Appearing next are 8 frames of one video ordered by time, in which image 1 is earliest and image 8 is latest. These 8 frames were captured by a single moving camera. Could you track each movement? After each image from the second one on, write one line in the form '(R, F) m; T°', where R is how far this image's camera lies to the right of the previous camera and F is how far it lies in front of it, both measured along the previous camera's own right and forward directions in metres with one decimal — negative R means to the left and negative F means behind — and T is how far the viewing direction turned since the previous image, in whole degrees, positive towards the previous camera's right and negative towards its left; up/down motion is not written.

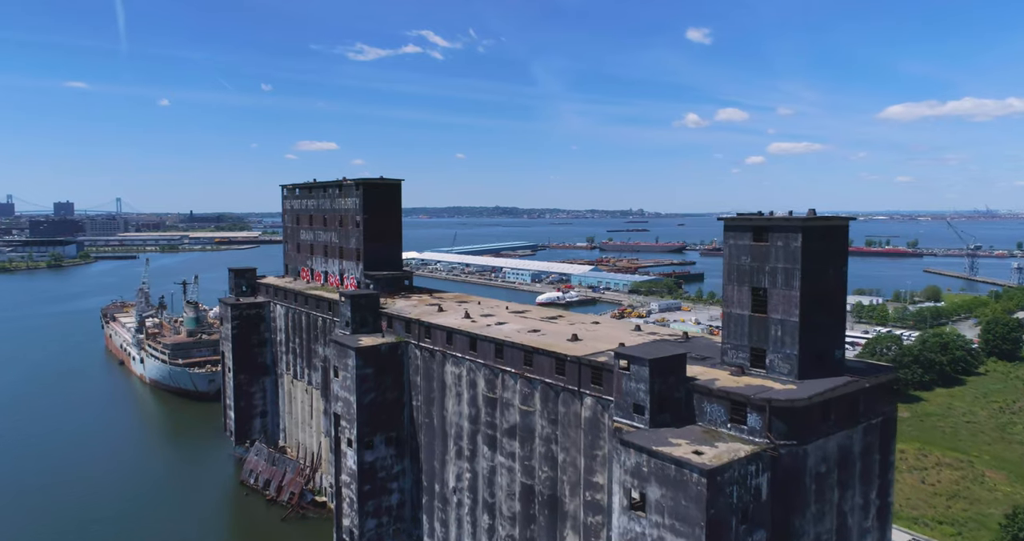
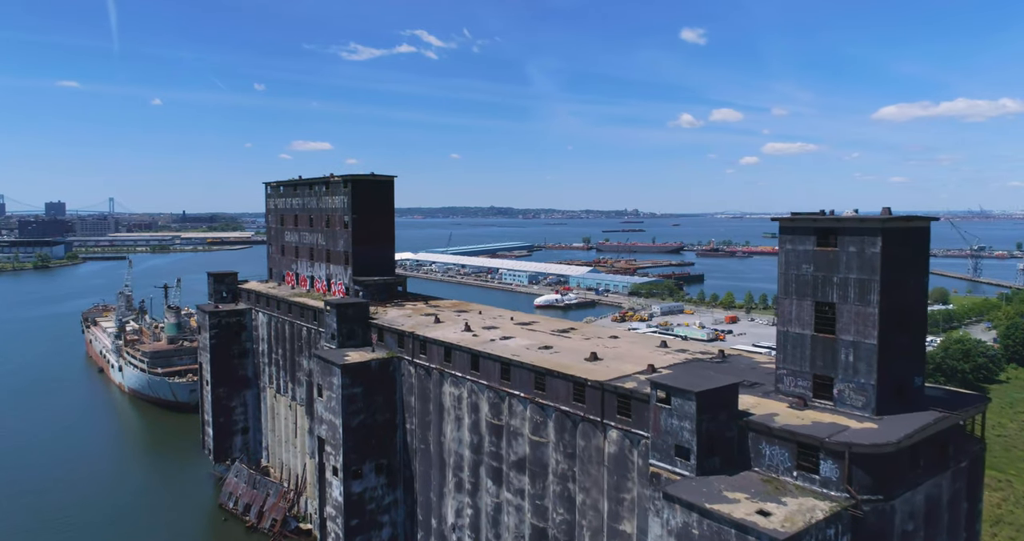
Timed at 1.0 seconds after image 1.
(-0.3, +2.5) m; 0°
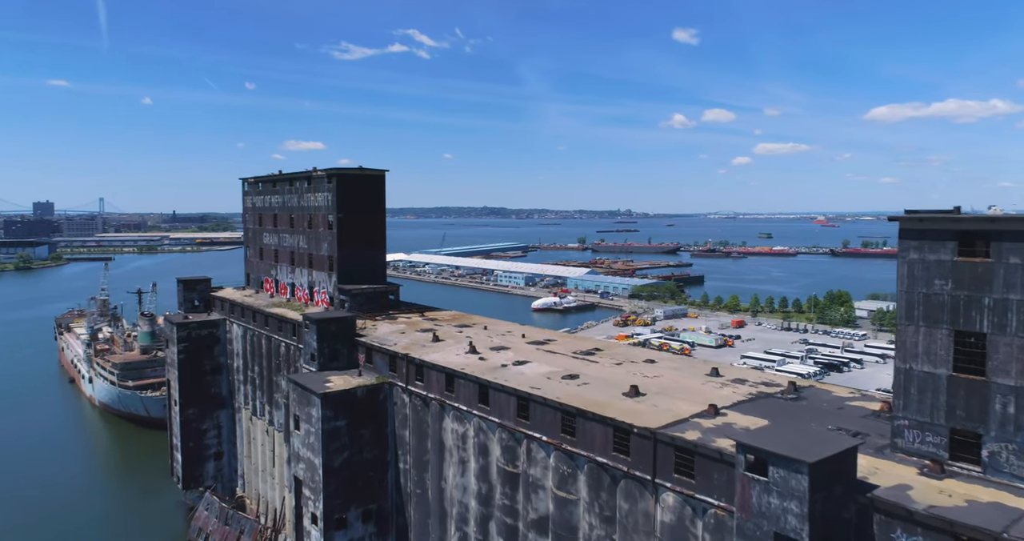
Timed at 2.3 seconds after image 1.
(-0.5, +3.1) m; +1°
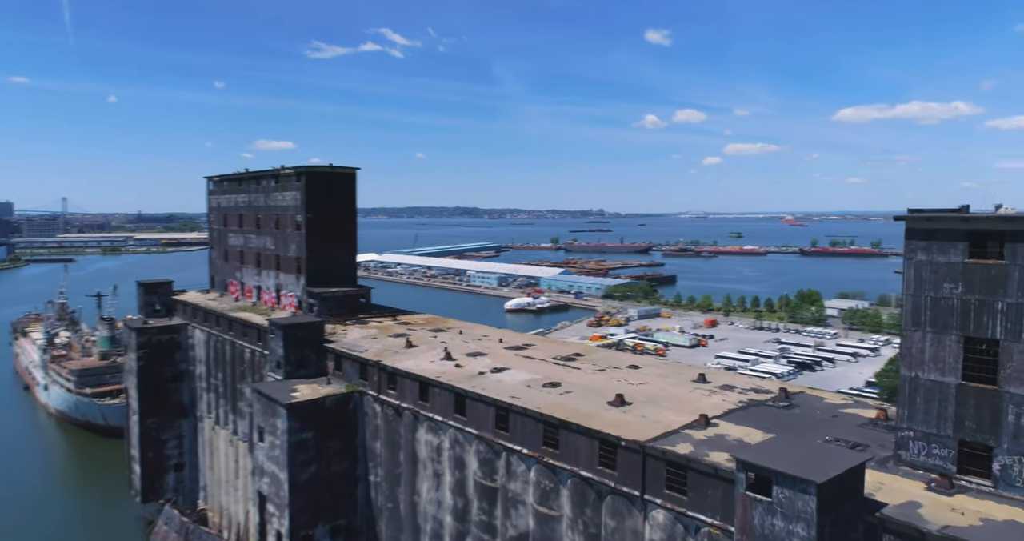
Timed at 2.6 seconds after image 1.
(-0.1, +0.7) m; +2°
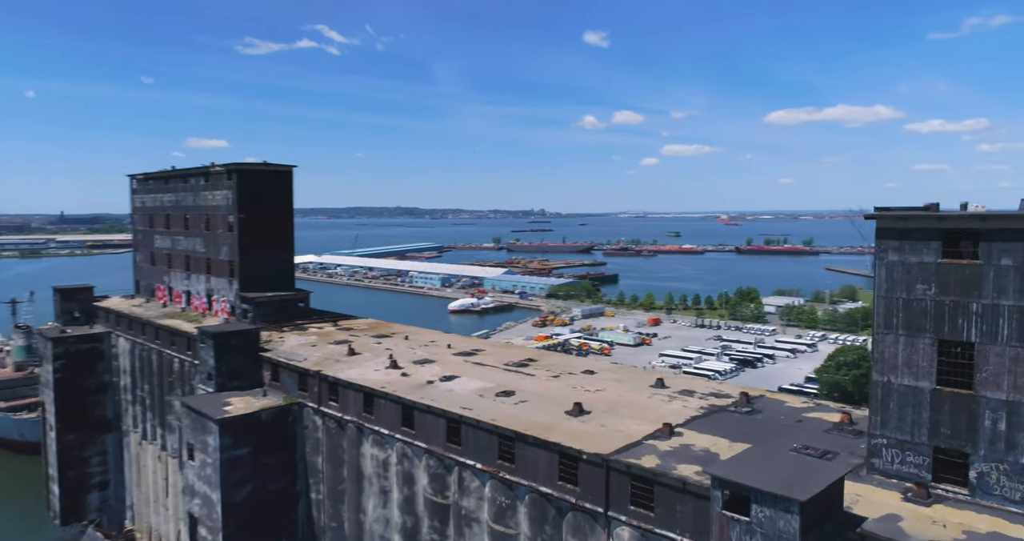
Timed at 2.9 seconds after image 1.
(-0.2, +0.7) m; +5°
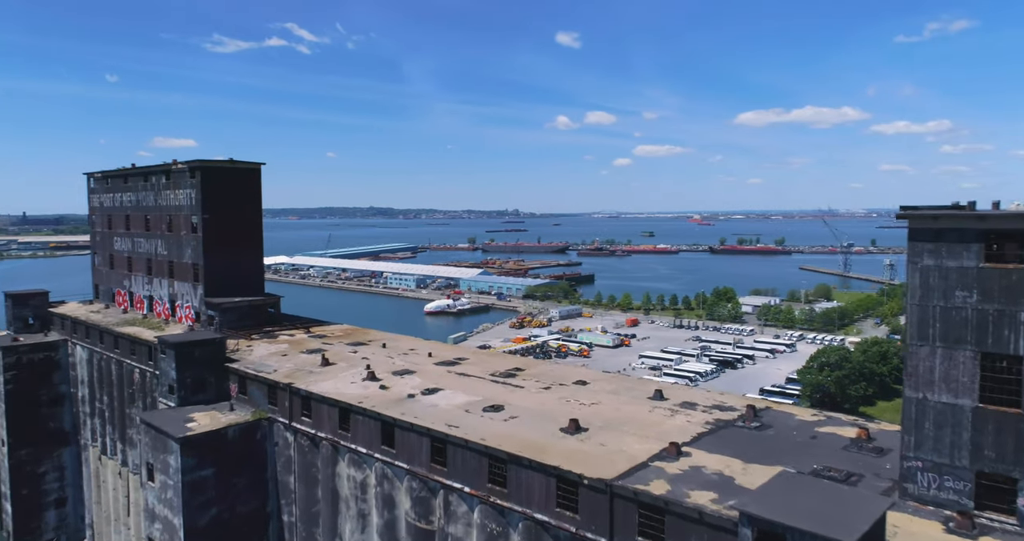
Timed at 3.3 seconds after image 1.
(-0.2, +0.9) m; +2°
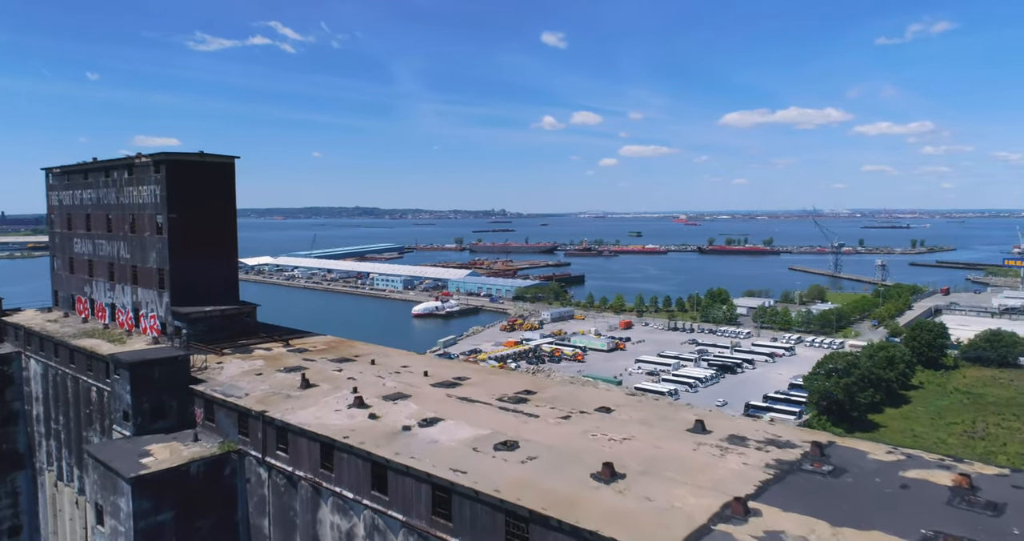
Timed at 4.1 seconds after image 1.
(-0.4, +1.9) m; +1°
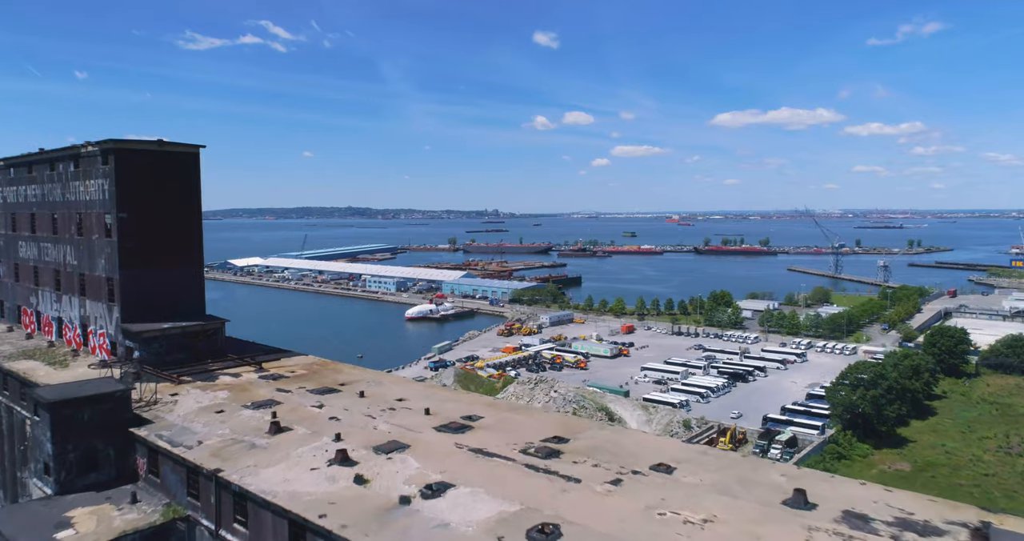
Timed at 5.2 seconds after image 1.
(-0.5, +2.7) m; +1°
